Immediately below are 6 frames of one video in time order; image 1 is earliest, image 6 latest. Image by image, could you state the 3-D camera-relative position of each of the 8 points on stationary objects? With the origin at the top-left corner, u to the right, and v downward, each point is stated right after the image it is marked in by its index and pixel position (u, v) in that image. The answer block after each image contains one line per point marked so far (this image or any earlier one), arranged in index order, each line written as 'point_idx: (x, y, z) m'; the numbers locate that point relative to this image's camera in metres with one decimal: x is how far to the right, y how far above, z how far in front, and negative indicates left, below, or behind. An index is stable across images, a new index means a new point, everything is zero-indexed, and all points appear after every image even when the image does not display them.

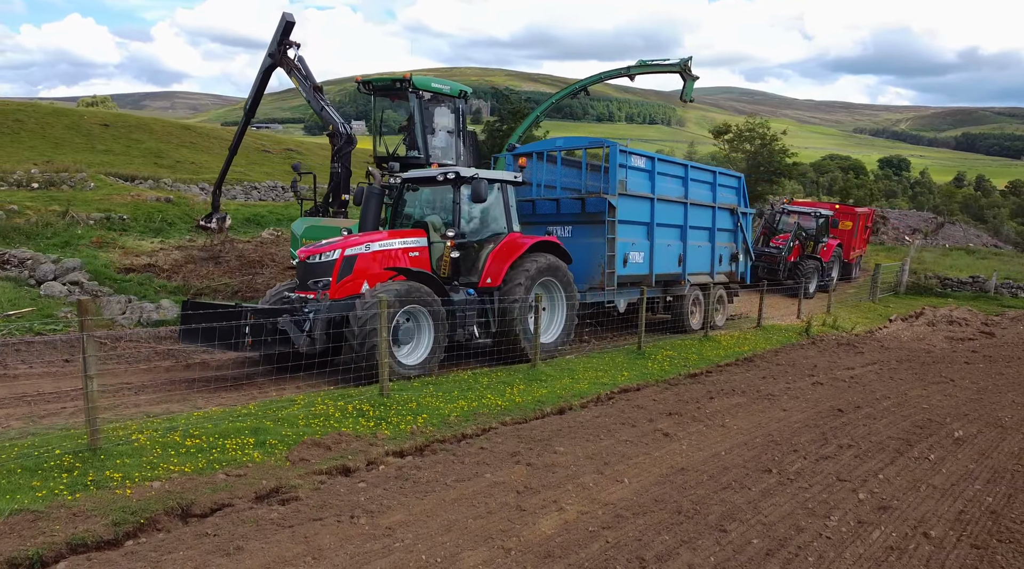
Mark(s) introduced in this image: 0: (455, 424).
0: (-0.5, -1.1, +6.6) m
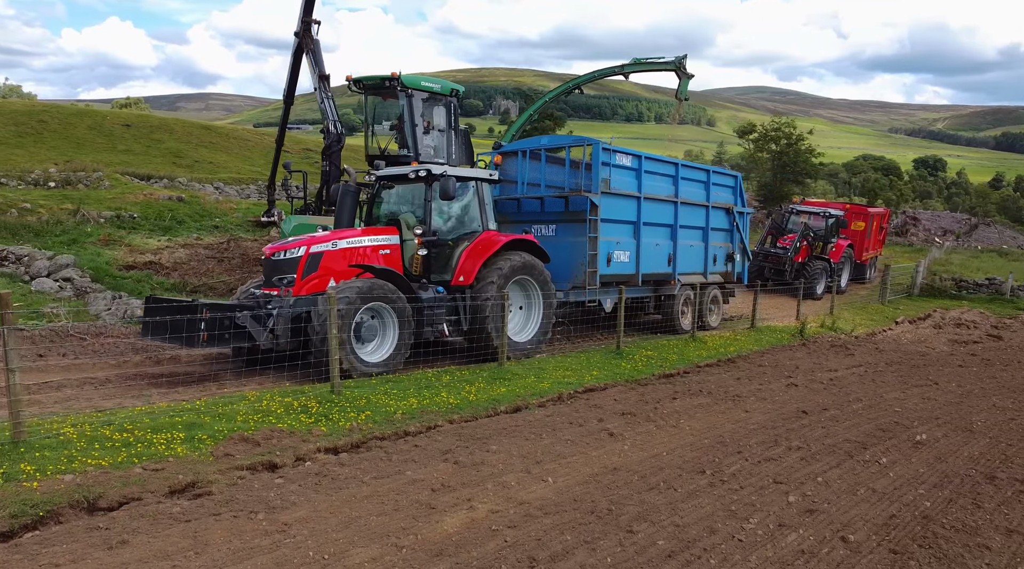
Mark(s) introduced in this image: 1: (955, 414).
0: (-0.9, -1.1, +6.5) m
1: (+4.6, -1.4, +8.4) m
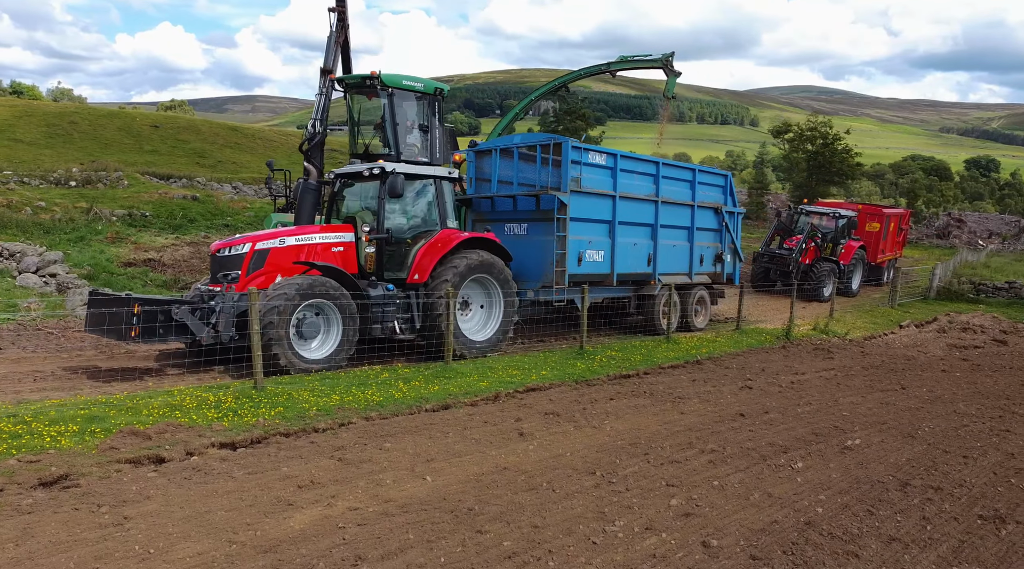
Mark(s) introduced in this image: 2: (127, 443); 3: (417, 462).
0: (-1.6, -1.1, +6.5) m
1: (+4.0, -1.4, +8.2) m
2: (-2.6, -1.1, +5.4) m
3: (-0.6, -1.2, +5.5) m
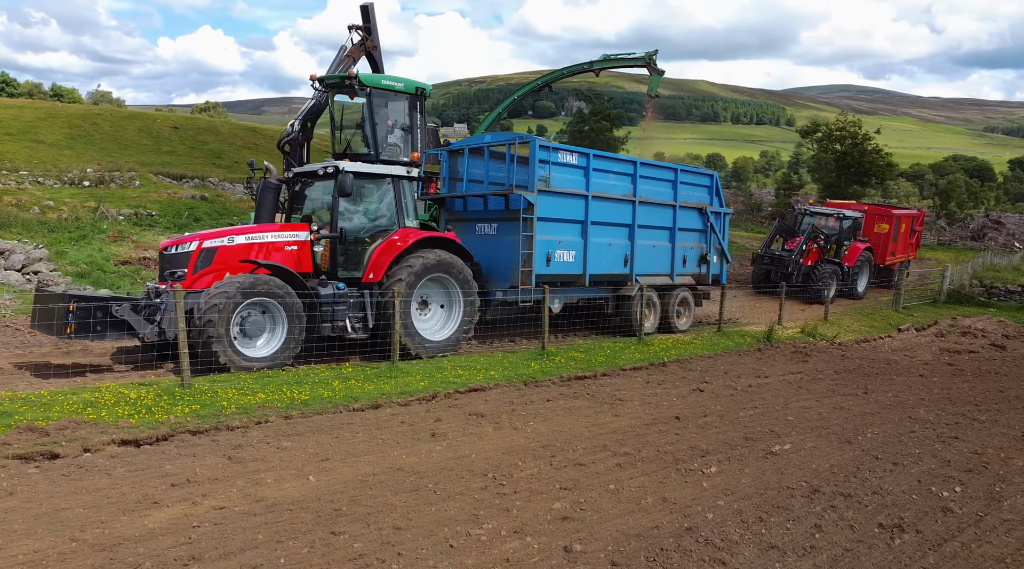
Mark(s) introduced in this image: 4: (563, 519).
0: (-2.3, -1.1, +6.5) m
1: (+3.3, -1.4, +8.0) m
2: (-3.3, -1.0, +5.5) m
3: (-1.4, -1.2, +5.4) m
4: (+0.3, -1.4, +4.8) m
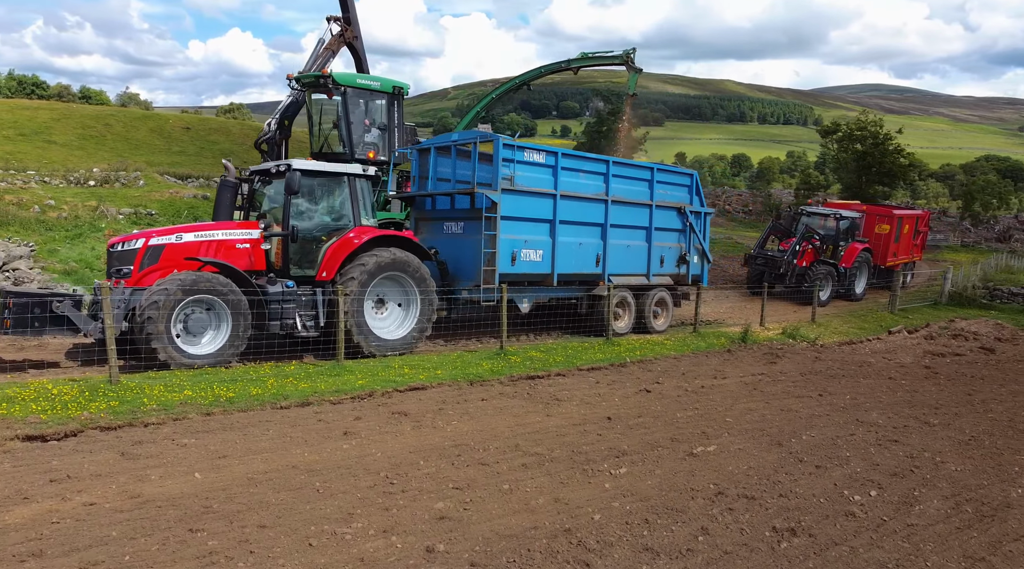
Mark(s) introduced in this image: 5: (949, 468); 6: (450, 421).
0: (-3.0, -1.0, +6.5) m
1: (+2.7, -1.4, +7.9) m
2: (-4.0, -1.0, +5.5) m
3: (-2.0, -1.2, +5.4) m
4: (-0.4, -1.4, +4.7) m
5: (+3.7, -1.5, +6.8) m
6: (-0.5, -1.2, +7.0) m
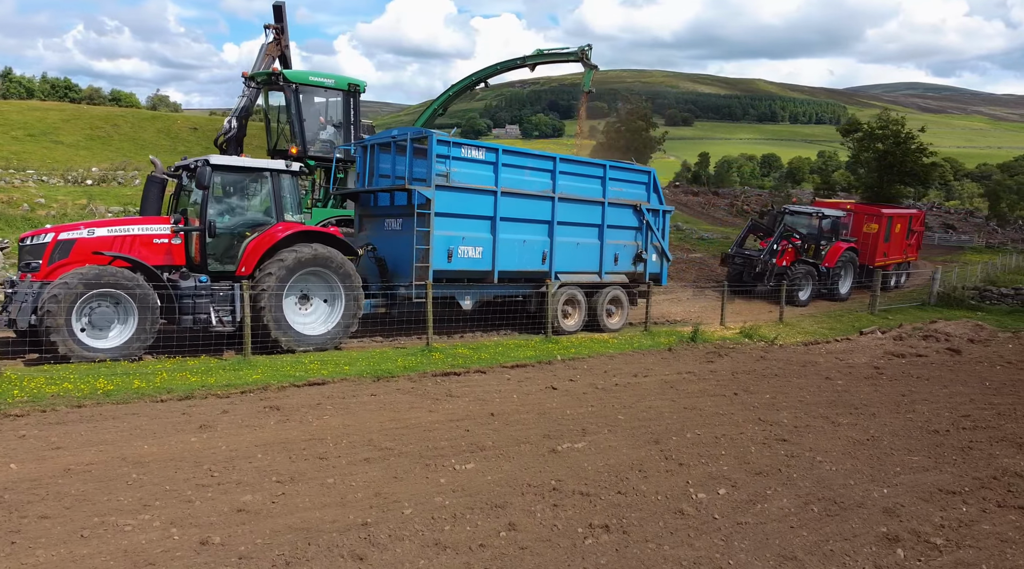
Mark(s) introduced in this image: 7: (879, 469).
0: (-4.1, -1.0, +6.6) m
1: (+1.6, -1.3, +7.8) m
2: (-5.1, -0.9, +5.6) m
3: (-3.2, -1.1, +5.4) m
4: (-1.6, -1.3, +4.7) m
5: (+2.6, -1.5, +6.6) m
6: (-1.6, -1.1, +7.0) m
7: (+3.0, -1.5, +6.7) m
